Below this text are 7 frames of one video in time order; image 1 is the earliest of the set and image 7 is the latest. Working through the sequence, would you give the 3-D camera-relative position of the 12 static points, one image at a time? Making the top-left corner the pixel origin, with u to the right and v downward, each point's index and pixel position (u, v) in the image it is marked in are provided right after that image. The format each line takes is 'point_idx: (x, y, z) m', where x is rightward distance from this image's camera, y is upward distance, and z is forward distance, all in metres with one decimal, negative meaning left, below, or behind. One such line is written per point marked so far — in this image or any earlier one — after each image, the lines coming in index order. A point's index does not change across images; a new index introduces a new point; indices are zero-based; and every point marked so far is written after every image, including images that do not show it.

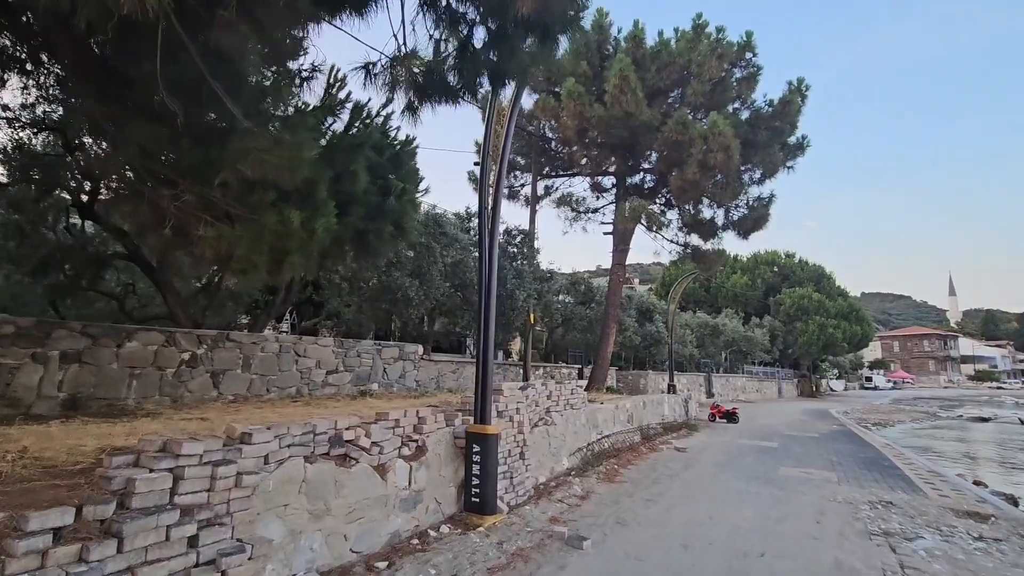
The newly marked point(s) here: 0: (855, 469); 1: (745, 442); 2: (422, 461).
0: (+8.0, -4.2, +11.8) m
1: (+7.3, -4.8, +15.8) m
2: (-1.1, -2.2, +6.4) m
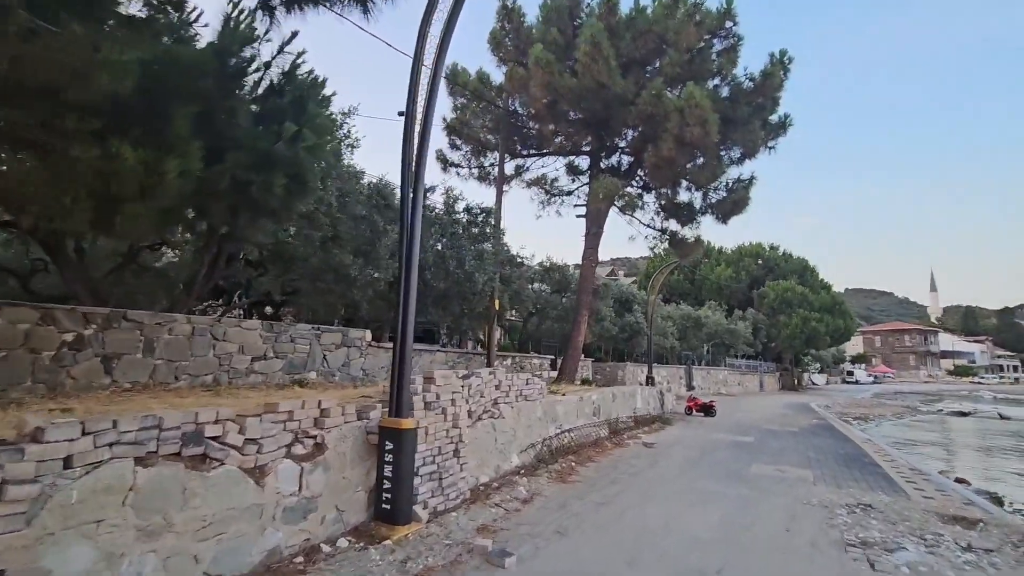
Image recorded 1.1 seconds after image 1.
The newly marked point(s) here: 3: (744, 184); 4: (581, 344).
0: (+7.0, -3.9, +11.0) m
1: (+6.1, -4.4, +15.0) m
2: (-2.0, -1.8, +5.3) m
3: (+8.0, +3.6, +17.5) m
4: (+2.4, -2.0, +17.6) m
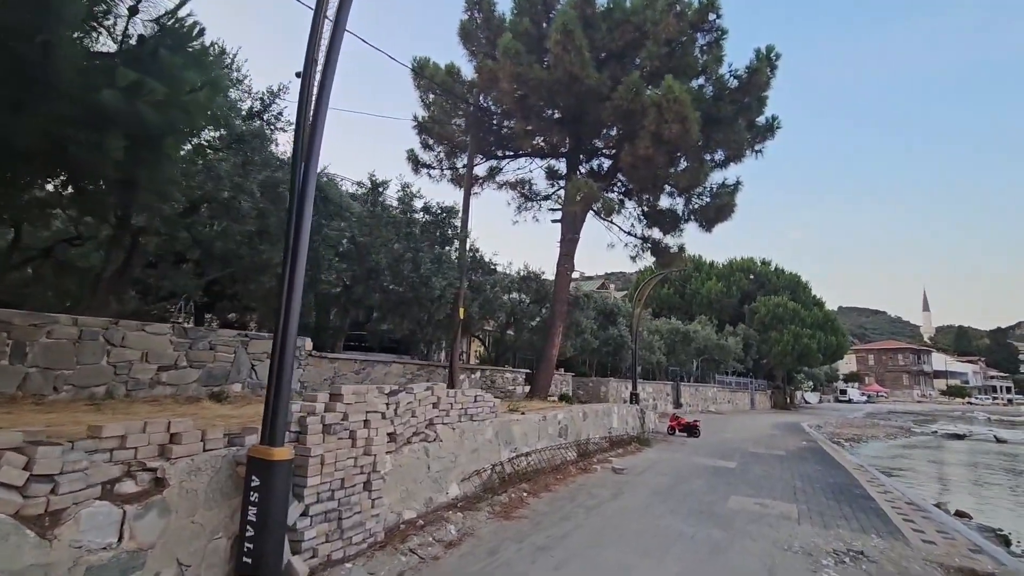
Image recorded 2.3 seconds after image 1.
0: (+6.0, -4.1, +9.8) m
1: (+5.1, -4.7, +13.8) m
2: (-2.9, -1.8, +4.1) m
3: (+7.1, +3.2, +16.6) m
4: (+1.4, -2.3, +16.4) m
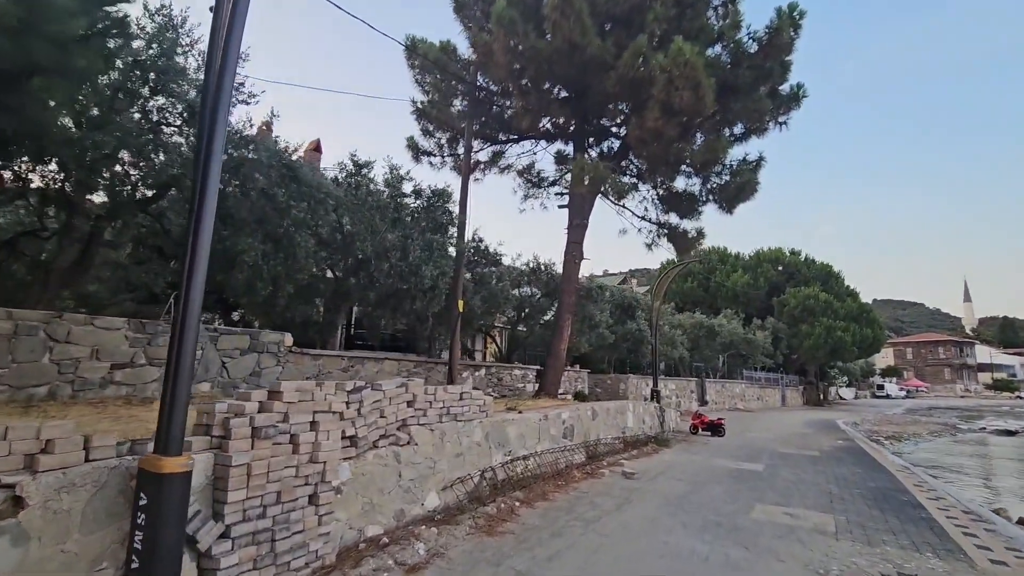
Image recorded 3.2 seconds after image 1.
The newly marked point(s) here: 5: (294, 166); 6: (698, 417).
0: (+5.9, -3.7, +8.6) m
1: (+5.3, -4.3, +12.6) m
2: (-3.3, -1.6, +3.3) m
3: (+7.2, +3.6, +15.3) m
4: (+1.6, -2.0, +15.4) m
5: (-4.1, +2.3, +9.6) m
6: (+6.8, -4.7, +18.5) m
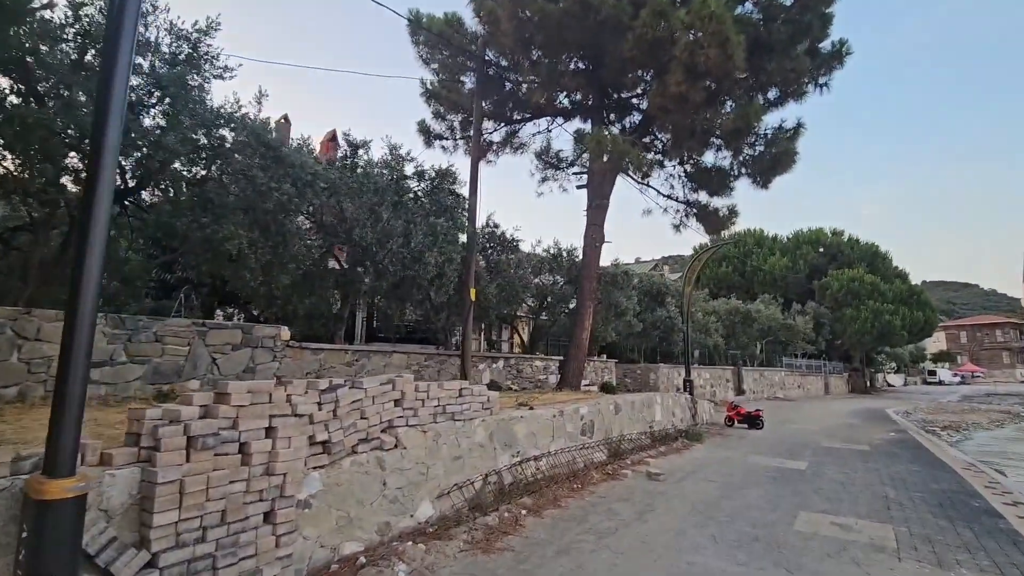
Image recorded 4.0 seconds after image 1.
0: (+6.0, -3.3, +7.4) m
1: (+5.7, -3.9, +11.5) m
2: (-3.5, -1.5, +2.7) m
3: (+7.6, +4.1, +13.9) m
4: (+2.1, -1.6, +14.5) m
5: (-4.1, +2.5, +8.9) m
6: (+7.6, -4.1, +17.3) m
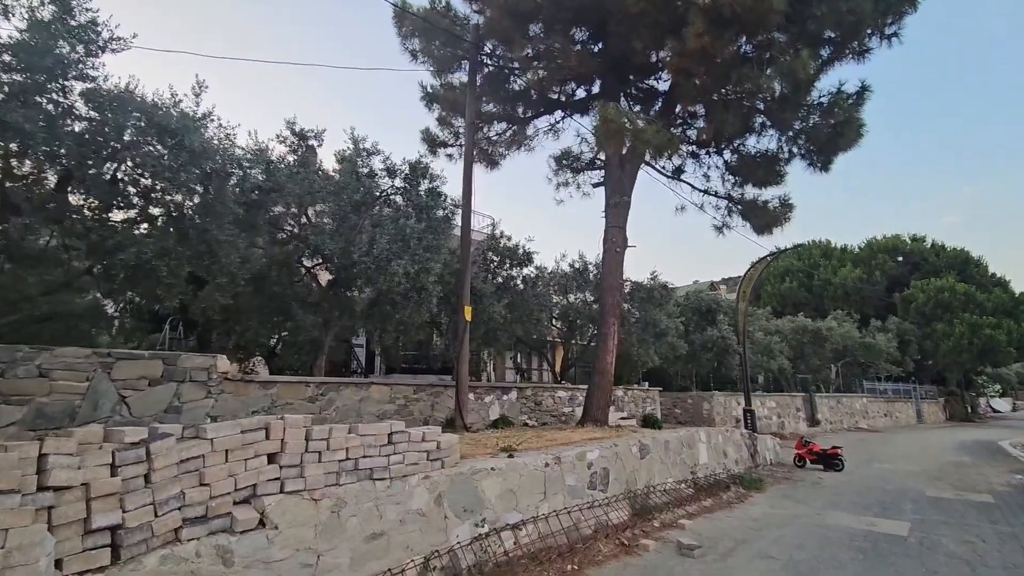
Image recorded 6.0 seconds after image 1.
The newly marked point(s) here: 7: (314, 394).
0: (+5.6, -3.1, +4.6) m
1: (+5.7, -3.9, +8.6) m
2: (-4.5, -1.4, +1.0) m
3: (+7.6, +4.0, +11.3) m
4: (+2.4, -1.9, +12.1) m
5: (-4.5, +2.2, +7.5) m
6: (+8.2, -4.4, +14.2) m
7: (-3.5, -1.8, +8.9) m
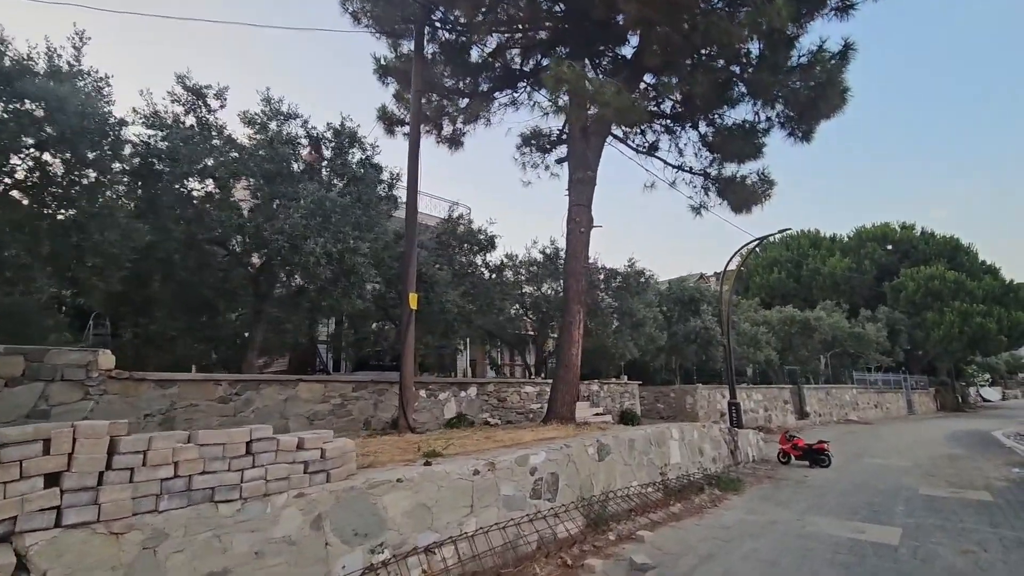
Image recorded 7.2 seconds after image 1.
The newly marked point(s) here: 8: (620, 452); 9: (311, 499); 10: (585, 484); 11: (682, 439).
0: (+4.8, -2.8, +3.6) m
1: (+4.8, -3.6, +7.7) m
2: (-5.3, -1.2, -0.1) m
3: (+6.6, +4.4, +10.3) m
4: (+1.5, -1.6, +11.1) m
5: (-5.4, +2.4, +6.4) m
6: (+7.3, -4.0, +13.3) m
7: (-4.4, -1.6, +7.9) m
8: (+1.7, -2.7, +8.2) m
9: (-1.6, -1.8, +4.3) m
10: (+1.0, -2.9, +7.3) m
11: (+3.4, -3.0, +10.1) m
